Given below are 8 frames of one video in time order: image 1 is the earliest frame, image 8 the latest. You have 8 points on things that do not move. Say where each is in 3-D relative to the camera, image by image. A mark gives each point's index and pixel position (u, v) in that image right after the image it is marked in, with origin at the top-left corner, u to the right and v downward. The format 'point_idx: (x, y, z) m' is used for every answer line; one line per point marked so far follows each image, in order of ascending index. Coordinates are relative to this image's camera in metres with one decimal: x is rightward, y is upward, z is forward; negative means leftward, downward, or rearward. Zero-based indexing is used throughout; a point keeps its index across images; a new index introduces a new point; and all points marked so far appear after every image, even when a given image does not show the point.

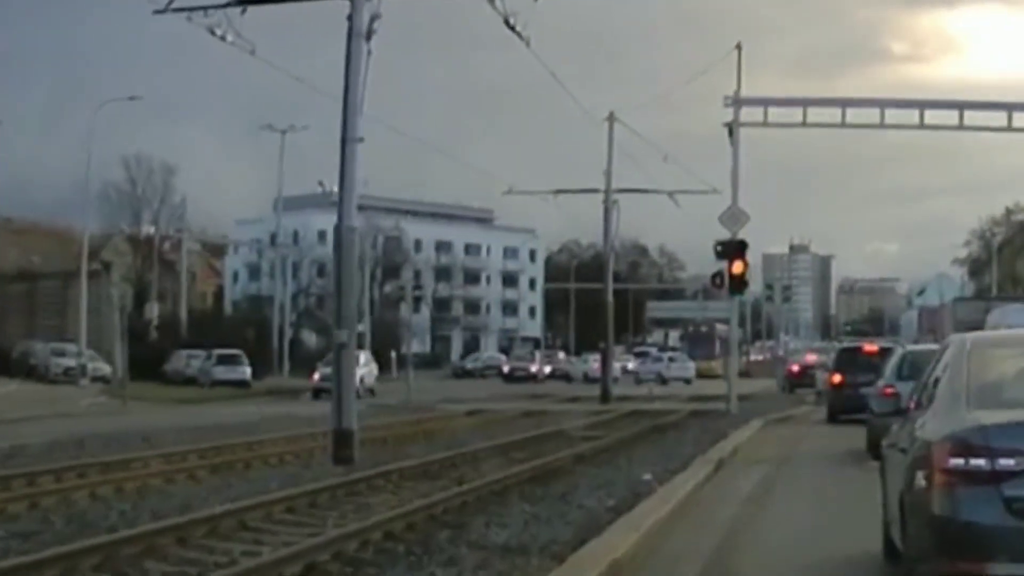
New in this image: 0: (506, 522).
0: (-0.1, -2.1, +15.4) m
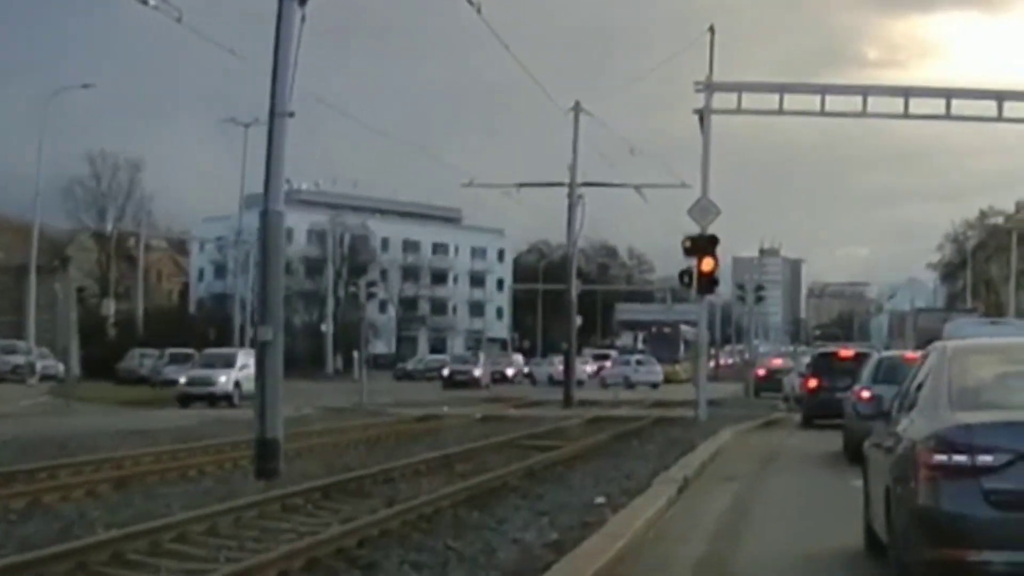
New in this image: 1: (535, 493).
0: (-0.7, -2.1, +13.0) m
1: (+0.3, -2.2, +18.1) m
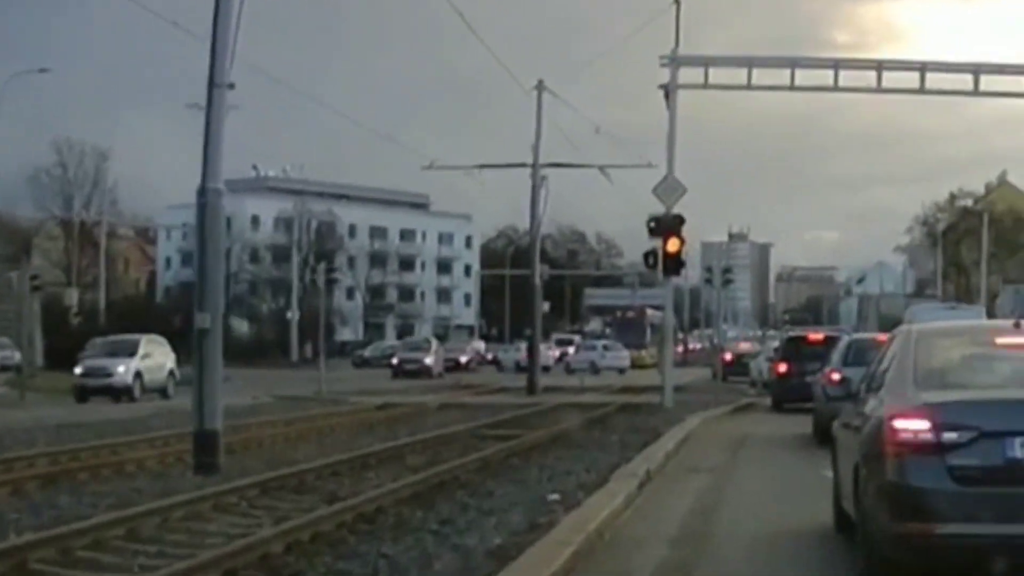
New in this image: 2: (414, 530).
0: (-1.1, -1.9, +11.7) m
1: (-0.2, -2.0, +16.9) m
2: (-0.8, -2.0, +13.8) m
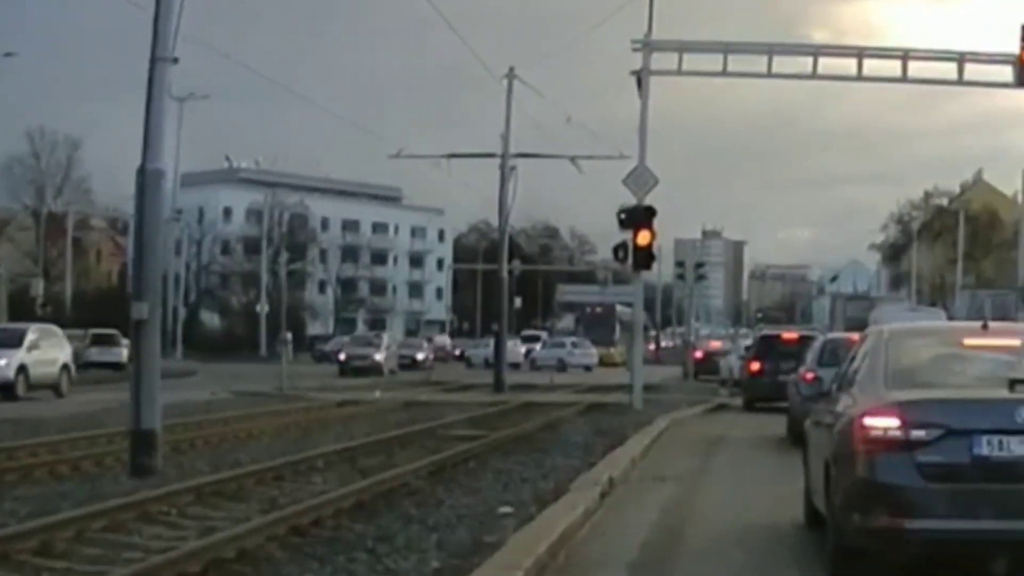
0: (-1.4, -1.9, +10.4) m
1: (-0.6, -1.9, +15.6) m
2: (-1.1, -1.9, +12.5) m
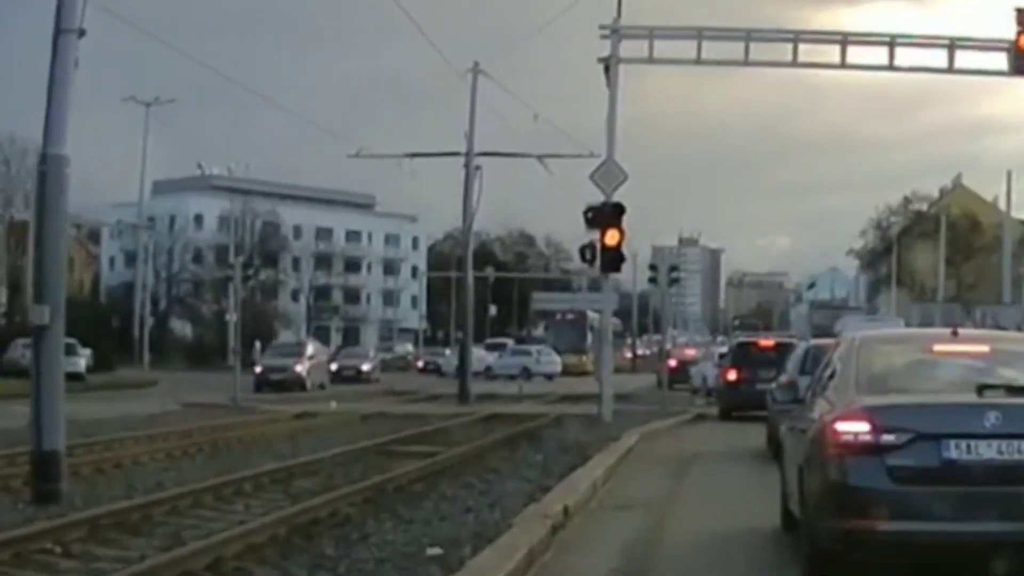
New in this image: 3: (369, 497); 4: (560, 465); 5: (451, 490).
0: (-1.8, -1.8, +8.4) m
1: (-1.1, -1.9, +13.6) m
2: (-1.6, -1.9, +10.4) m
3: (-1.4, -2.0, +16.4) m
4: (+0.5, -1.9, +18.2) m
5: (-0.8, -2.0, +15.9) m
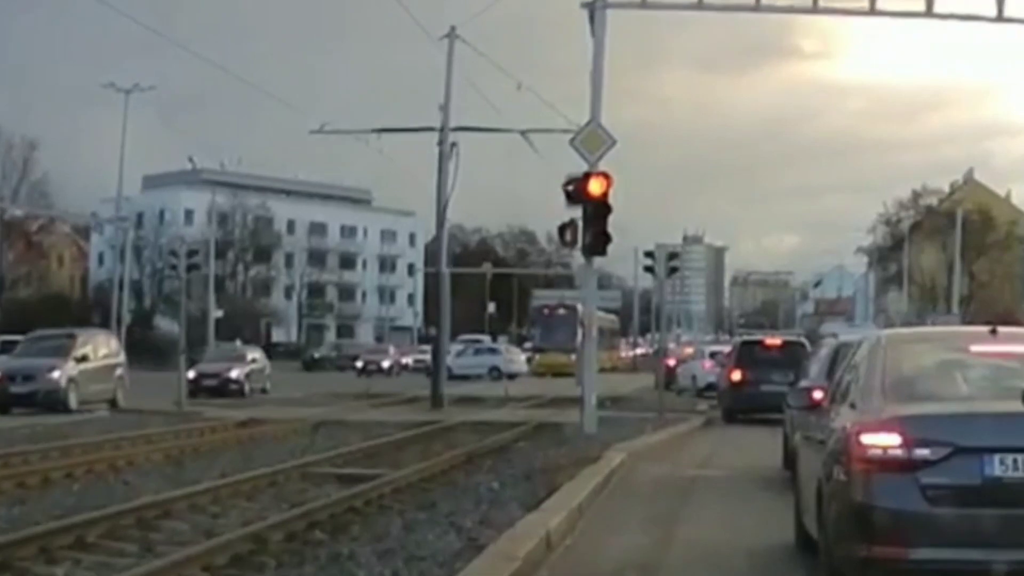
0: (-2.4, -1.7, +3.9) m
1: (-1.6, -1.7, +9.1) m
2: (-2.1, -1.7, +6.0) m
3: (-1.9, -1.8, +12.0) m
4: (0.0, -1.8, +13.8) m
5: (-1.3, -1.8, +11.5) m
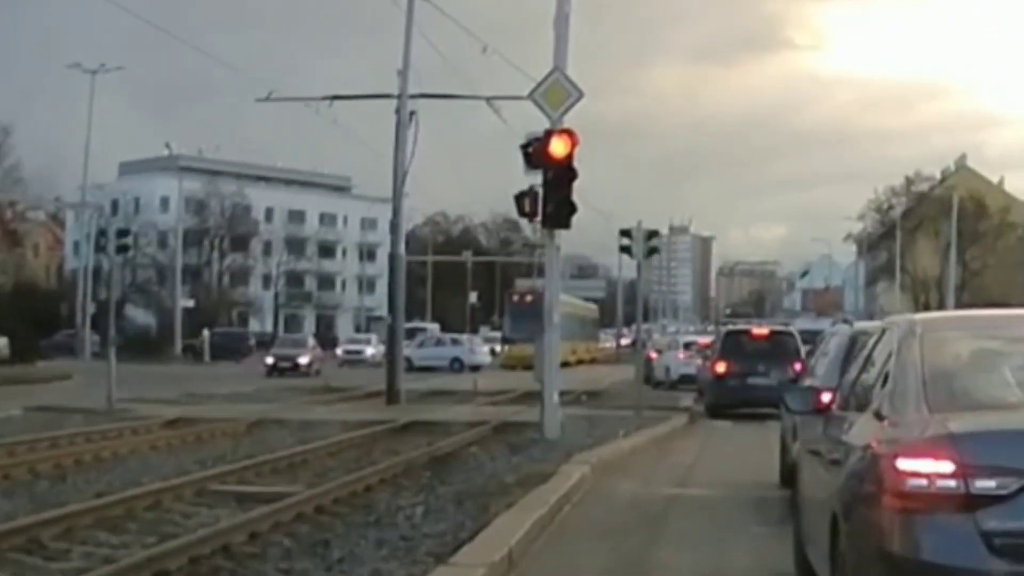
0: (-2.8, -1.5, +0.6) m
1: (-2.1, -1.6, +5.8) m
2: (-2.5, -1.6, +2.6) m
3: (-2.4, -1.7, +8.6) m
4: (-0.5, -1.6, +10.4) m
5: (-1.8, -1.6, +8.1) m
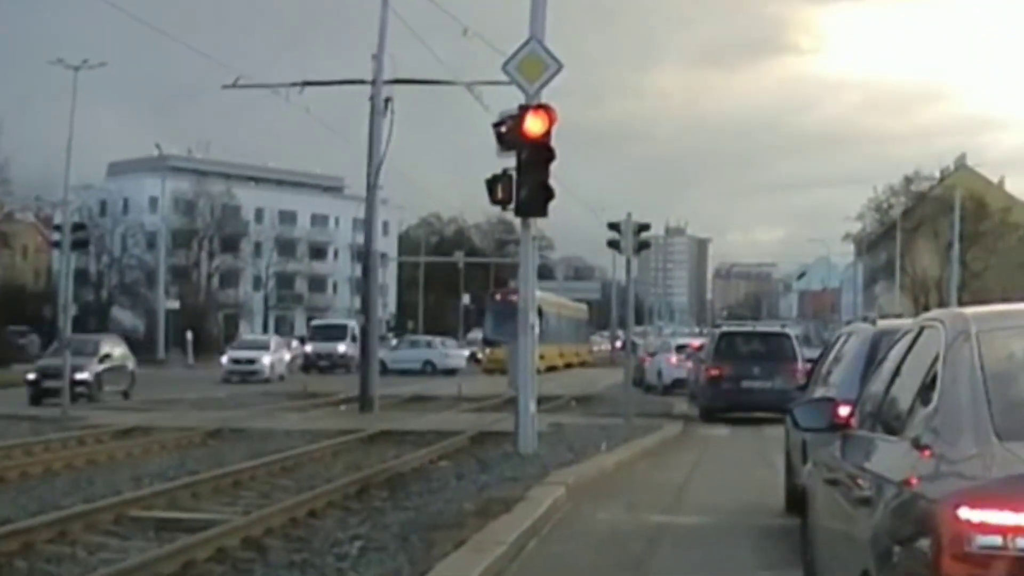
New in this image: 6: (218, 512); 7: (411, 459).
0: (-3.0, -1.5, -1.5) m
1: (-2.3, -1.5, +3.7) m
2: (-2.8, -1.5, +0.6) m
3: (-2.6, -1.6, +6.5) m
4: (-0.8, -1.5, +8.3) m
5: (-2.0, -1.6, +6.0) m
6: (-2.5, -1.9, +14.5) m
7: (-1.2, -2.0, +19.5) m
